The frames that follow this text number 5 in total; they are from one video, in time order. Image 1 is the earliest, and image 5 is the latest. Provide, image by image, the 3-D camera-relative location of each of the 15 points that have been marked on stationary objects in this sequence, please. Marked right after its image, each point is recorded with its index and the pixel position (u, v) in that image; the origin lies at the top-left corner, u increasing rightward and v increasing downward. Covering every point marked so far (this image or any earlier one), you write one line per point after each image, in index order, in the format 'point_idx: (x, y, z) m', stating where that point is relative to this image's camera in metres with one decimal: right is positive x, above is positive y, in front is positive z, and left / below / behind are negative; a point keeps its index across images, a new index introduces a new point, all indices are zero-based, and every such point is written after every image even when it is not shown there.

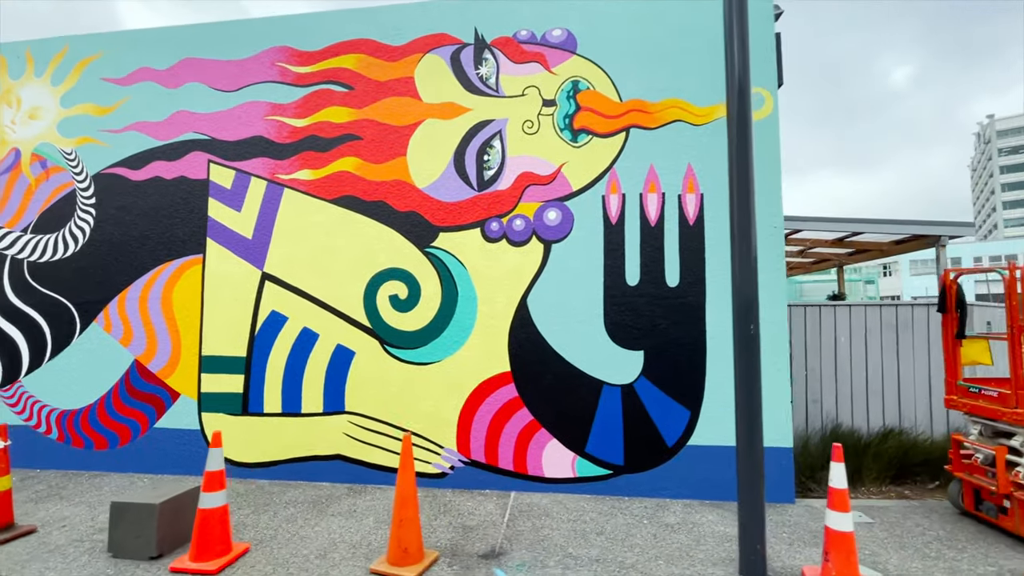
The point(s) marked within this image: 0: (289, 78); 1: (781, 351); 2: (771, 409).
0: (-1.6, +1.5, +5.7) m
1: (+1.9, -0.4, +5.6) m
2: (+1.8, -0.8, +5.7) m
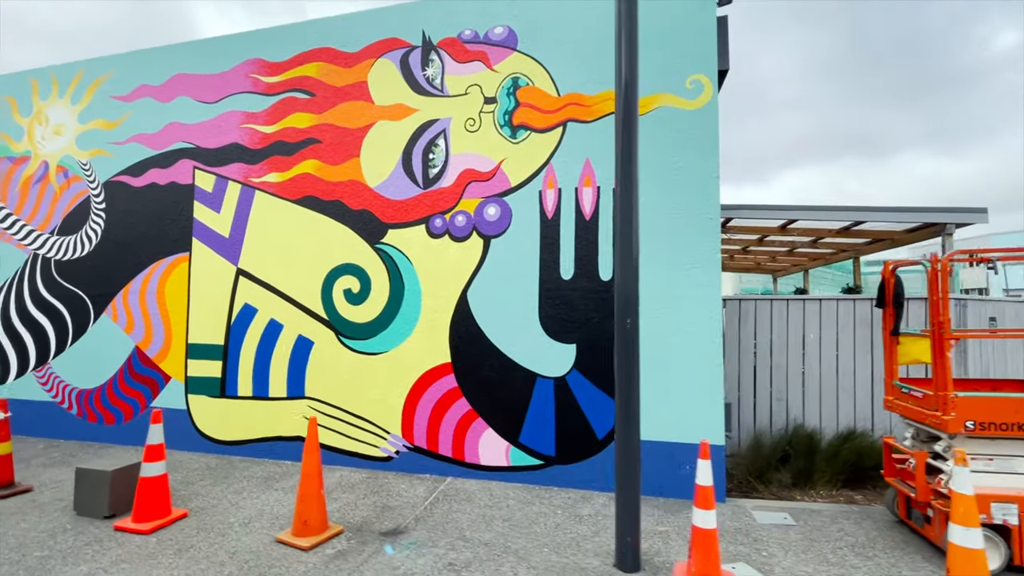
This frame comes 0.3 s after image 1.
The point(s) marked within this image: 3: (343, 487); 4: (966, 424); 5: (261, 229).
0: (-2.0, +1.6, +6.3) m
1: (+1.4, -0.4, +5.6) m
2: (+1.3, -0.8, +5.6) m
3: (-1.2, -1.4, +5.7) m
4: (+2.6, -0.8, +4.7) m
5: (-1.9, +0.5, +6.2) m
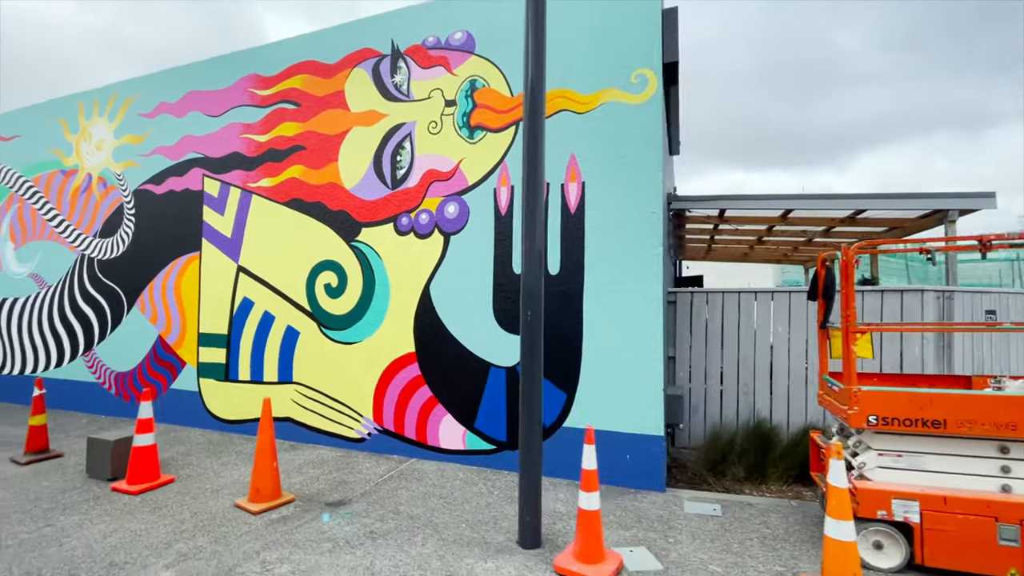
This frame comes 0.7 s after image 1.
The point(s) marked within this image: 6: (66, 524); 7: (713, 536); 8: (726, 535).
0: (-2.2, +1.6, +7.0) m
1: (+1.0, -0.4, +5.8) m
2: (+0.9, -0.8, +5.8) m
3: (-1.5, -1.3, +6.3) m
4: (+2.1, -0.8, +4.7) m
5: (-2.2, +0.5, +6.9) m
6: (-3.0, -1.6, +5.4) m
7: (+1.3, -1.5, +5.1) m
8: (+1.3, -1.5, +5.1) m
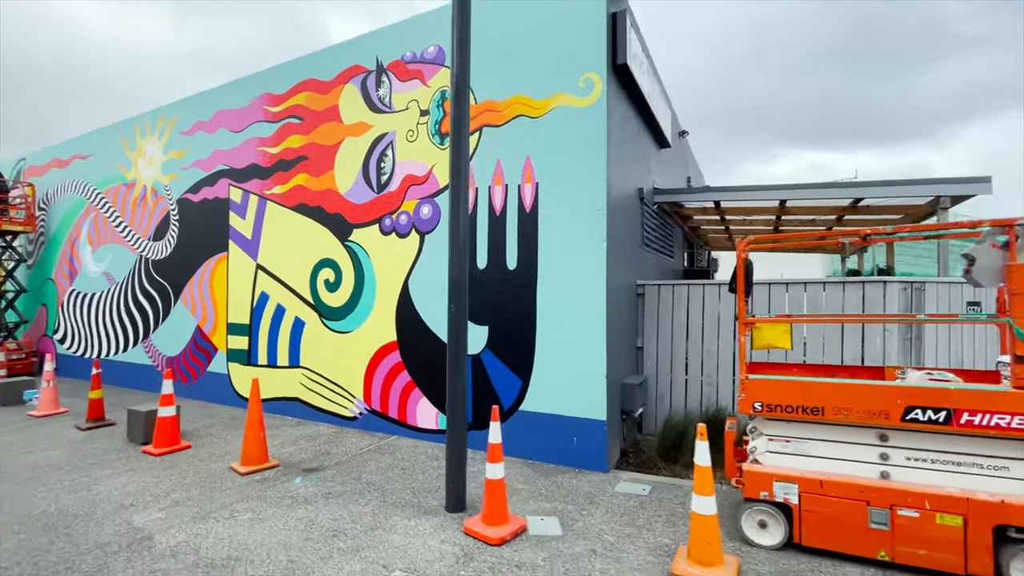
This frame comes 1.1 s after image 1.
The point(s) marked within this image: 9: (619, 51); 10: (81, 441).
0: (-2.3, +1.6, +8.0) m
1: (+0.7, -0.3, +6.2) m
2: (+0.6, -0.7, +6.3) m
3: (-1.8, -1.3, +7.2) m
4: (+1.5, -0.7, +5.0) m
5: (-2.3, +0.5, +7.9) m
6: (-3.3, -1.5, +6.6) m
7: (+0.8, -1.5, +5.6) m
8: (+0.9, -1.5, +5.5) m
9: (+0.8, +1.9, +6.3) m
10: (-4.0, -1.4, +7.5) m
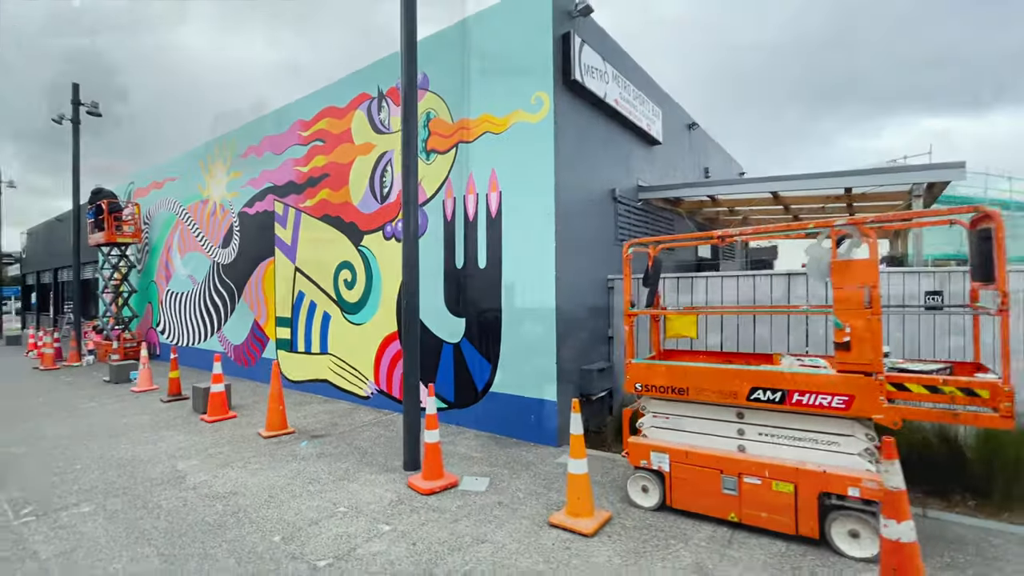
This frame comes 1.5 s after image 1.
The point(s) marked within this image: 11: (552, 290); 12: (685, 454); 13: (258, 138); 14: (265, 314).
0: (-2.3, +1.6, +9.5) m
1: (+0.3, -0.3, +7.2) m
2: (+0.2, -0.7, +7.3) m
3: (-1.9, -1.3, +8.6) m
4: (+0.9, -0.7, +5.9) m
5: (-2.3, +0.6, +9.4) m
6: (-3.6, -1.5, +8.2) m
7: (+0.3, -1.5, +6.5) m
8: (+0.4, -1.5, +6.5) m
9: (+0.5, +1.9, +7.2) m
10: (-4.0, -1.4, +9.3) m
11: (+0.3, 0.0, +7.1) m
12: (+1.2, -1.1, +5.6) m
13: (-3.0, +1.8, +10.2) m
14: (-2.9, -0.3, +10.0) m
